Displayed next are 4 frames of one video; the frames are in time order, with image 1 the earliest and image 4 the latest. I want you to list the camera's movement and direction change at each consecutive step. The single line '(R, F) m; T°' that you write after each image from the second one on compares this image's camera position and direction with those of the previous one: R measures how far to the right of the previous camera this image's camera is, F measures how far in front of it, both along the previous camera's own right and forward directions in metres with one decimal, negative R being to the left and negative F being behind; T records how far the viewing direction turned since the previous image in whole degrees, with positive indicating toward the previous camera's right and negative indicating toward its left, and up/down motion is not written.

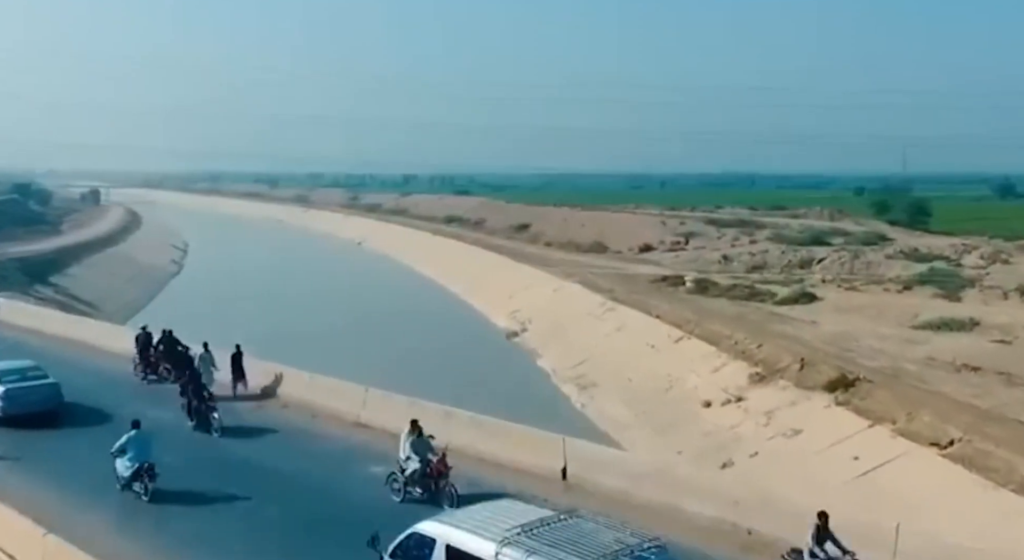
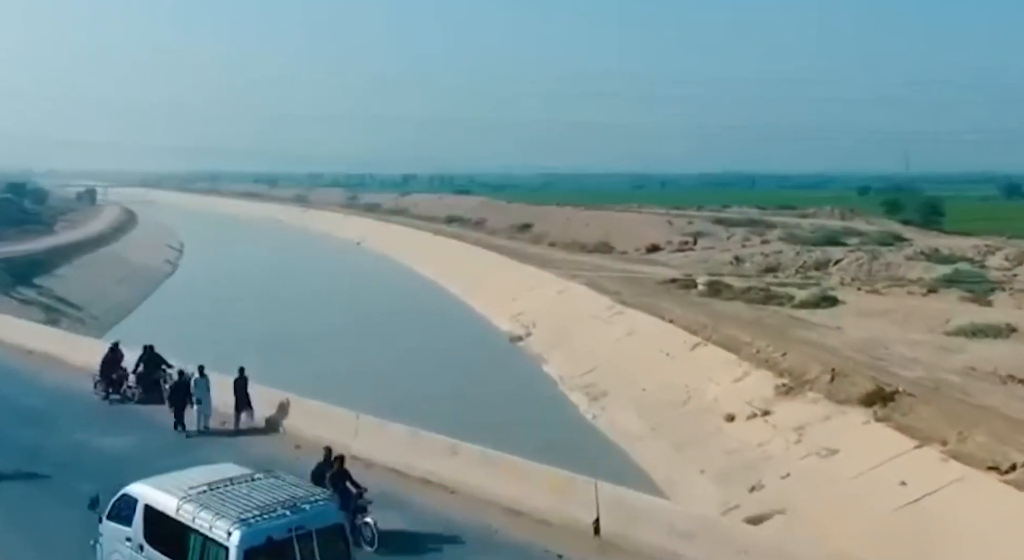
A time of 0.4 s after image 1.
(-0.1, +1.0) m; 0°
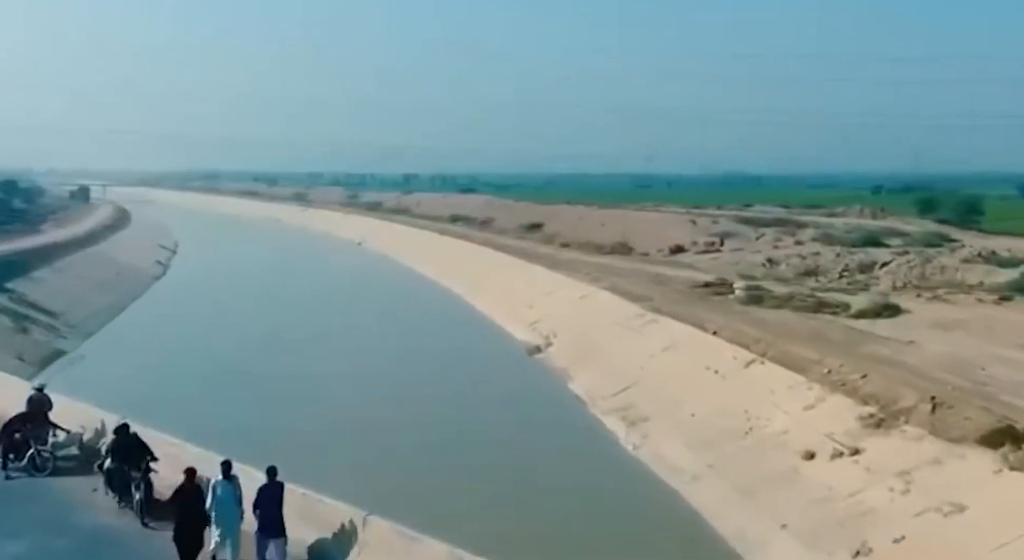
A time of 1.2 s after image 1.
(-0.3, +2.0) m; 0°
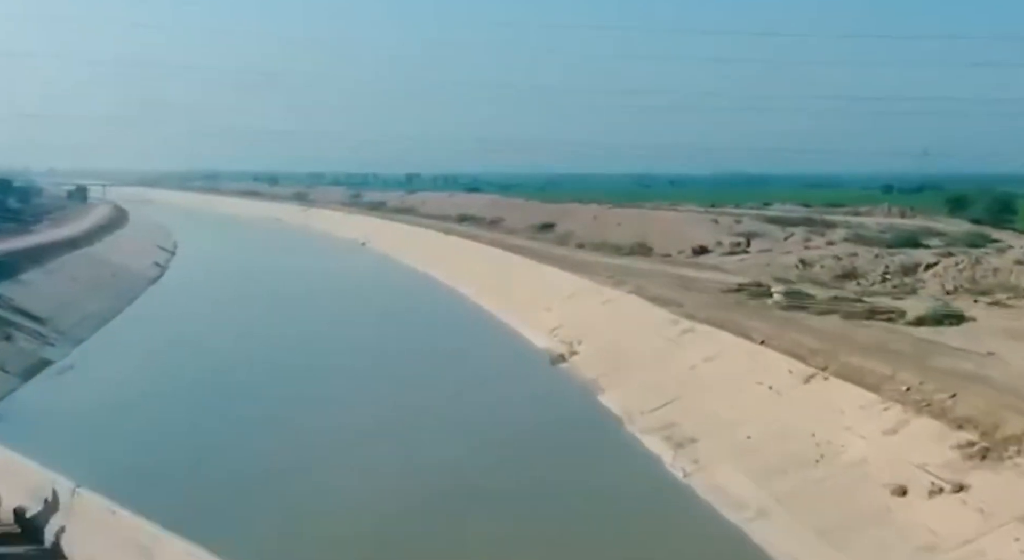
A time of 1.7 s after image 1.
(-0.3, +1.4) m; 0°
